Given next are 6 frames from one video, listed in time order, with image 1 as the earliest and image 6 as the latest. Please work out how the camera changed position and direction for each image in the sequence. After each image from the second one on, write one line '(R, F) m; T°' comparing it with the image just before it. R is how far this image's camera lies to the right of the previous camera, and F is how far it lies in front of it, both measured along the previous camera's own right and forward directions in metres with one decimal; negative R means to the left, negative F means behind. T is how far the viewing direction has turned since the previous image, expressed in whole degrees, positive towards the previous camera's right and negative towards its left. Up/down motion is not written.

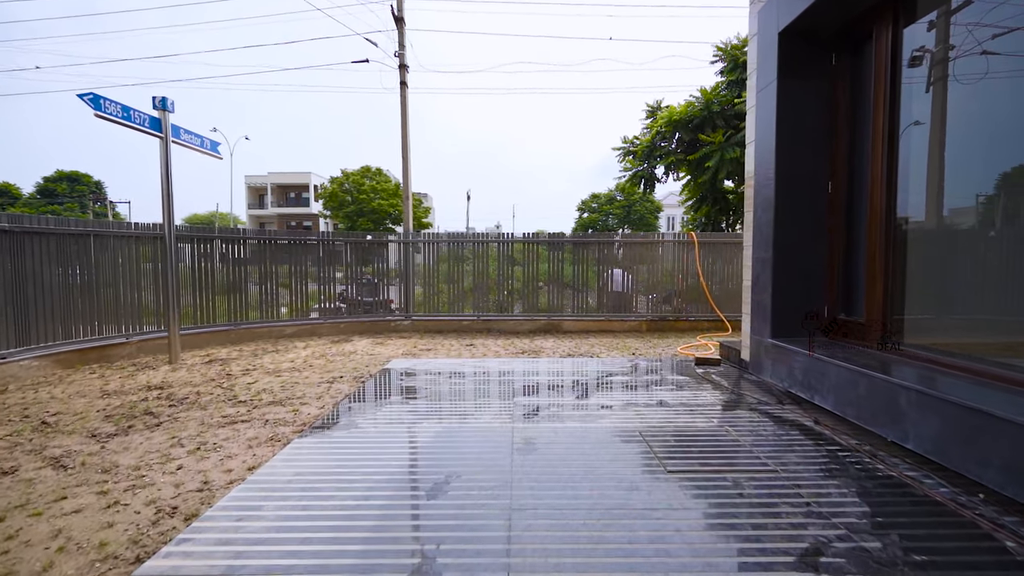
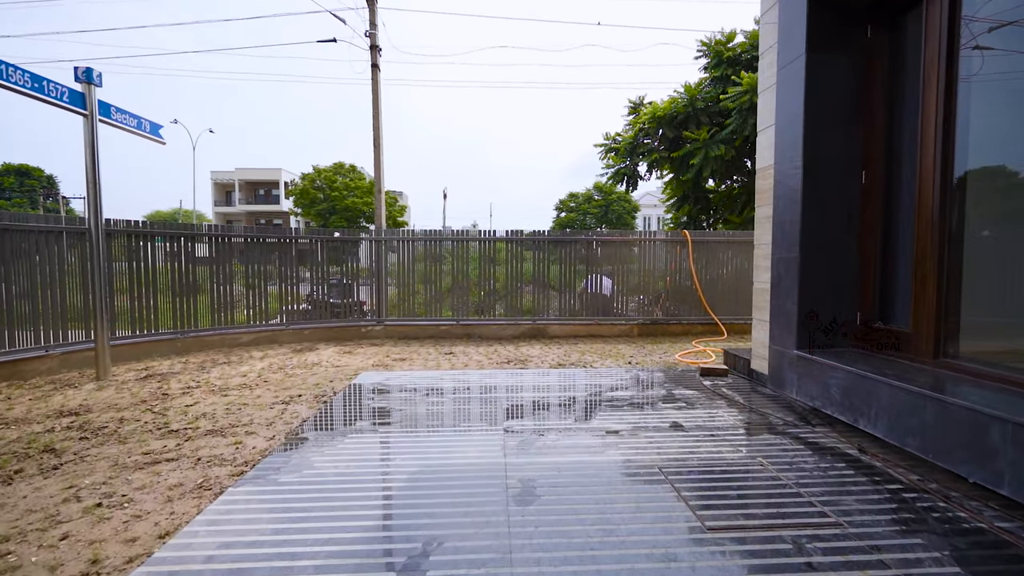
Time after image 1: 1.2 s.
(-0.1, +0.7) m; +3°
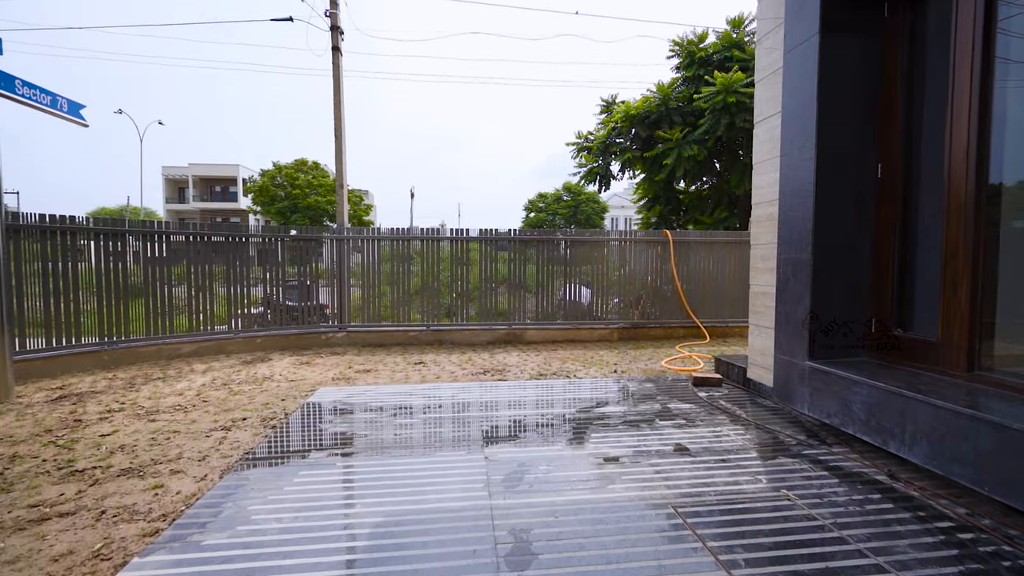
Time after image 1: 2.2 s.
(-0.1, +0.5) m; +4°
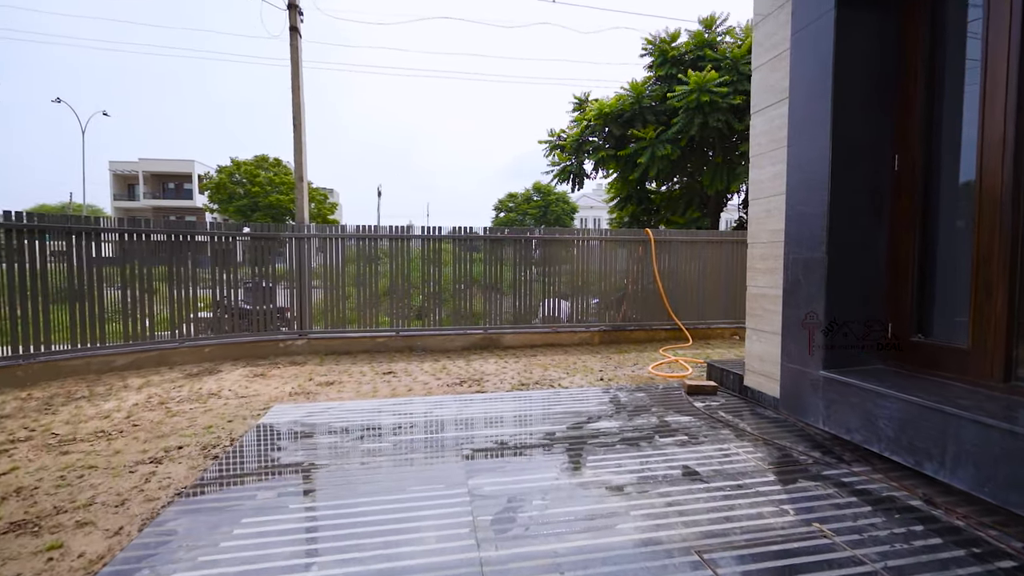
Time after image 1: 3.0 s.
(-0.1, +0.5) m; +4°
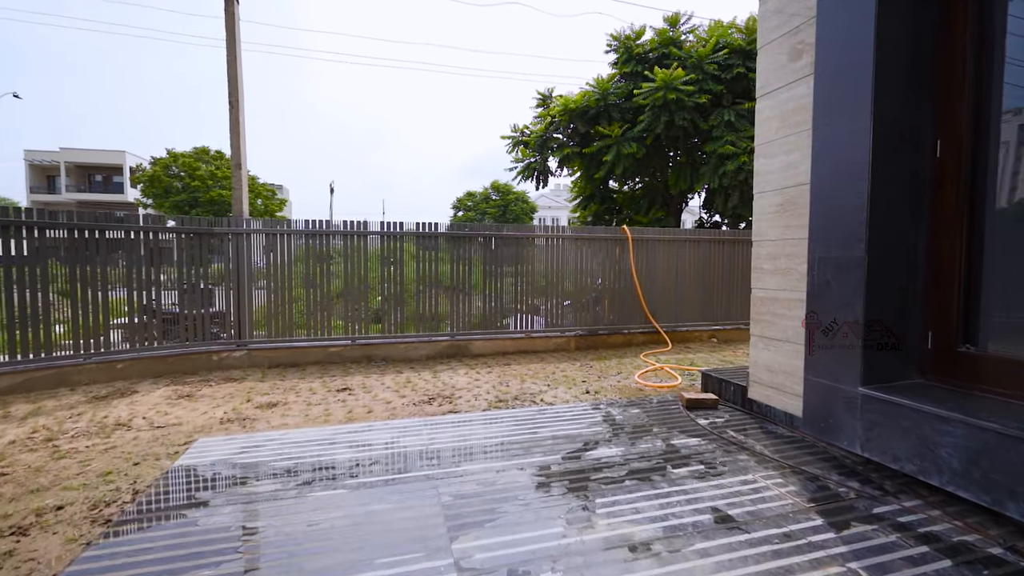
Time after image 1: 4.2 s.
(-0.2, +0.6) m; +5°
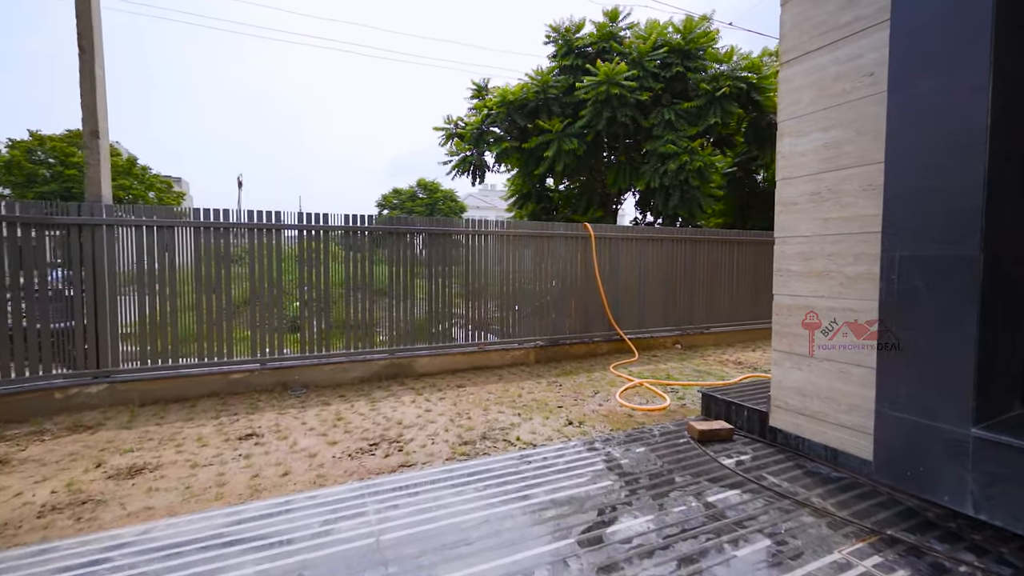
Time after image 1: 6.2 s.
(-0.3, +1.0) m; +9°
